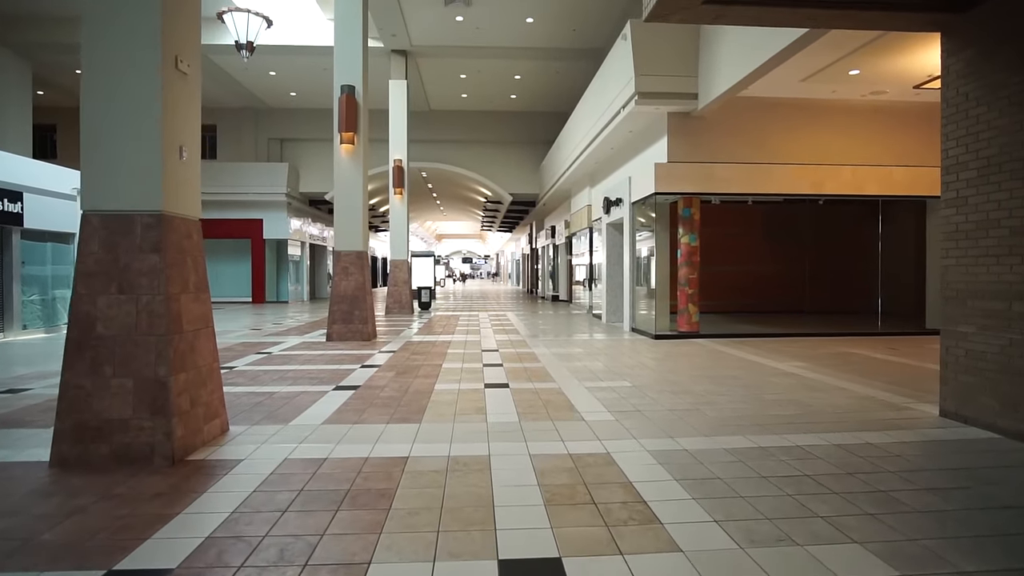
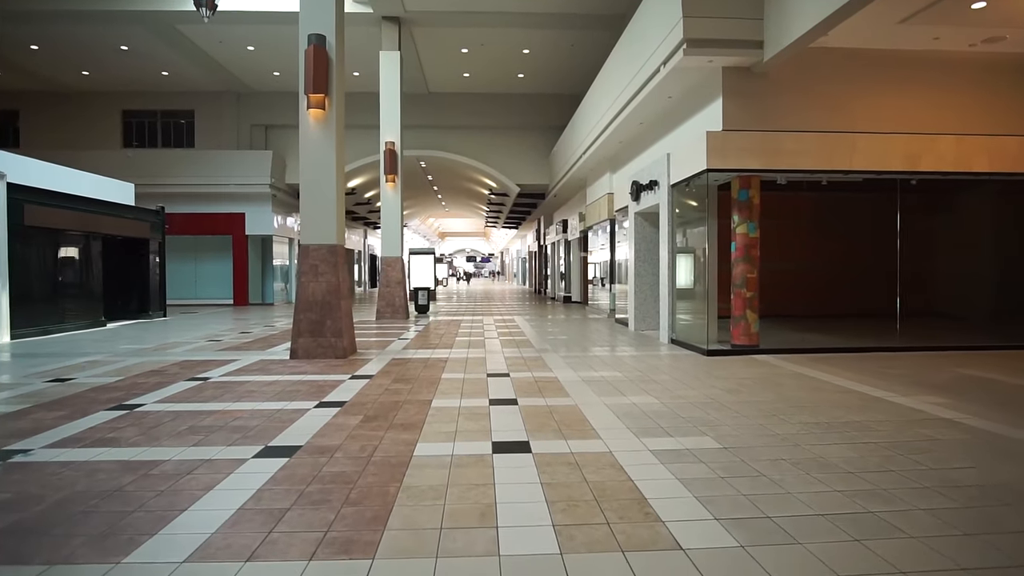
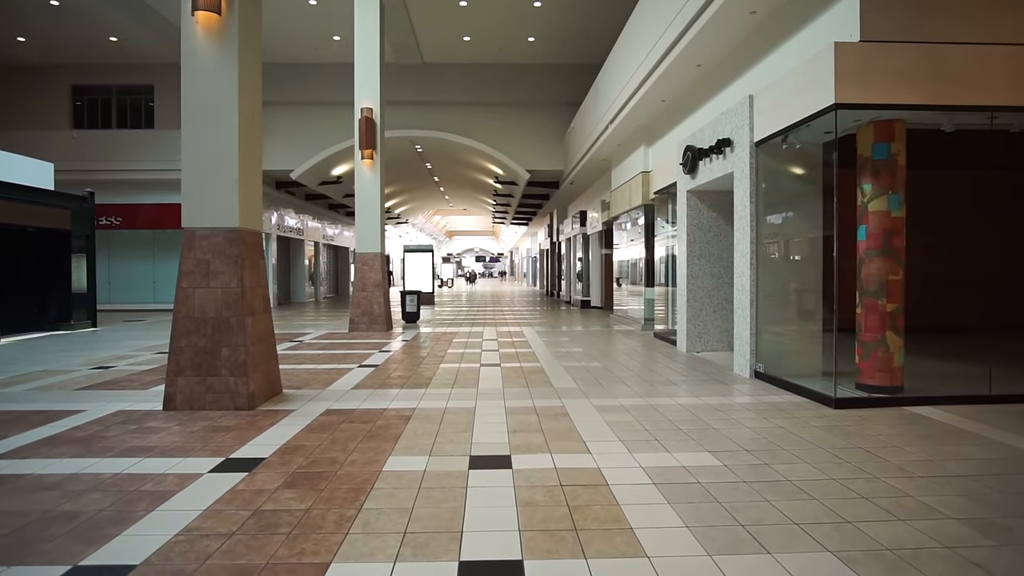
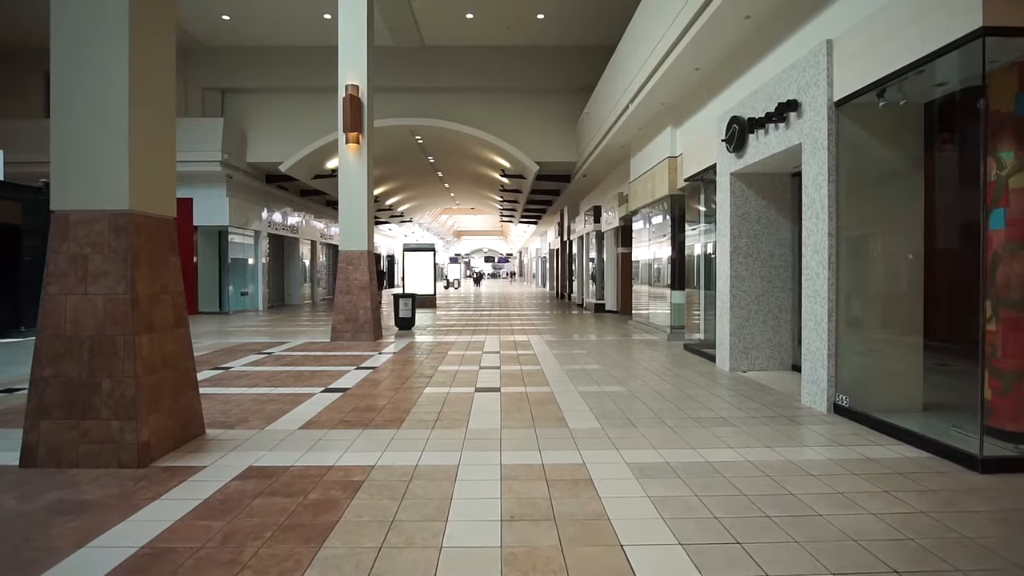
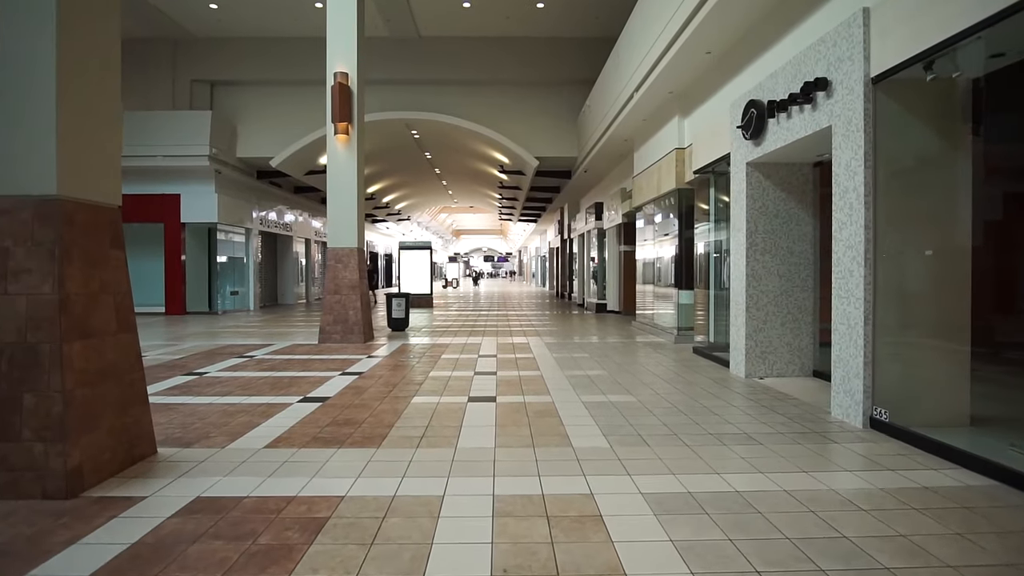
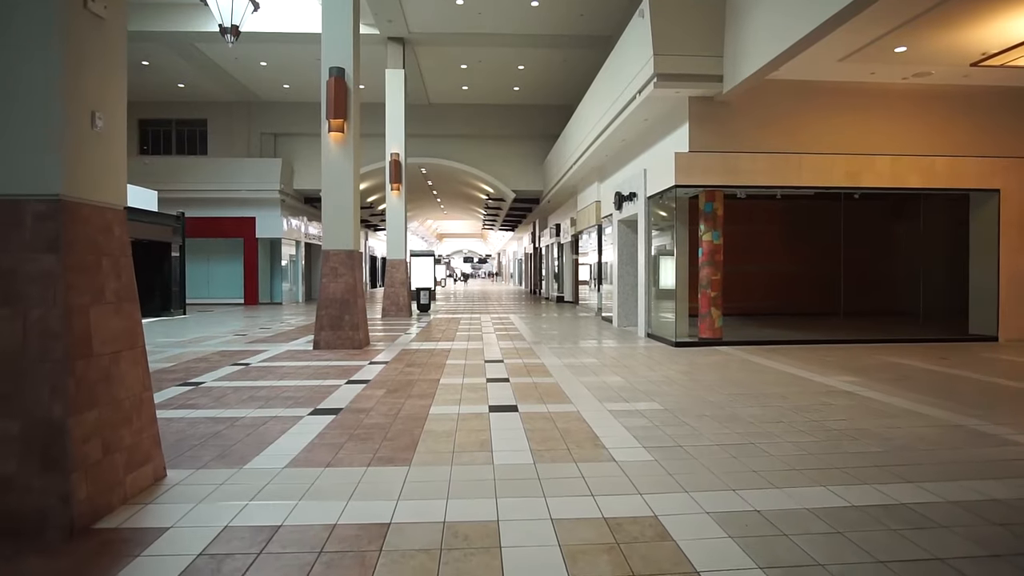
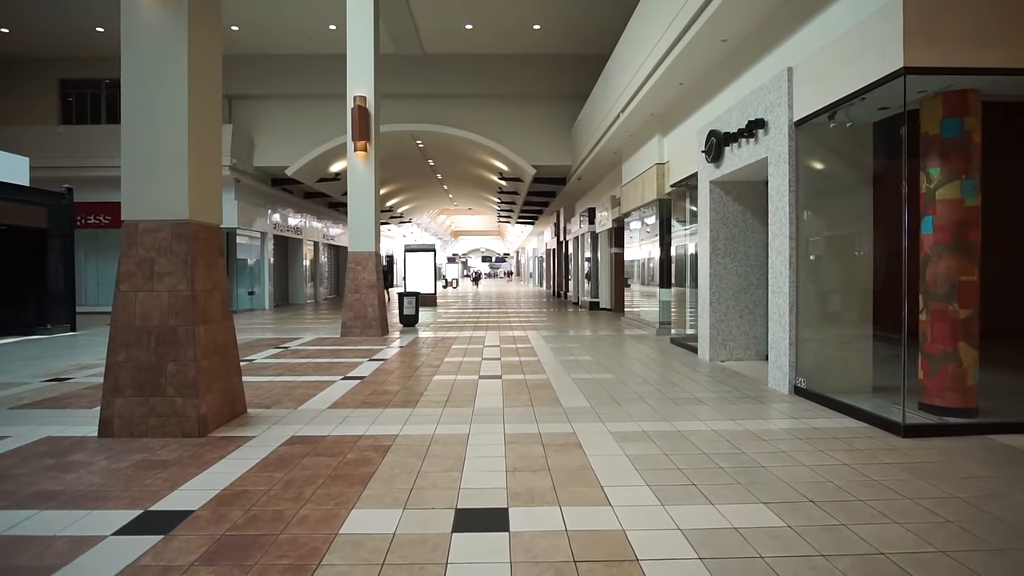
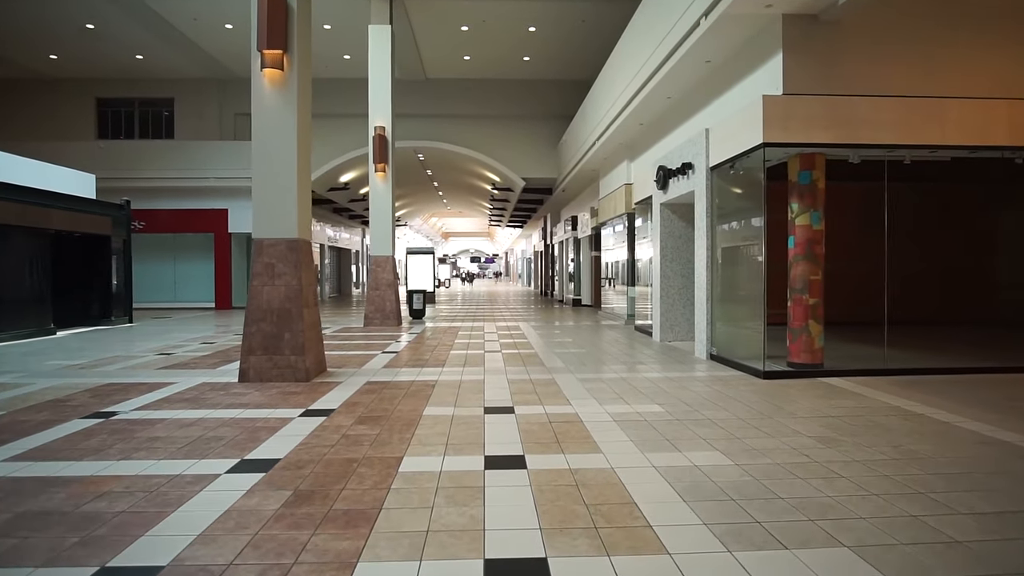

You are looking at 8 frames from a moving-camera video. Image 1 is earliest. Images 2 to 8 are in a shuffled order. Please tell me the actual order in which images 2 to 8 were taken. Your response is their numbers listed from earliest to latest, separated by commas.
6, 2, 8, 3, 7, 4, 5
